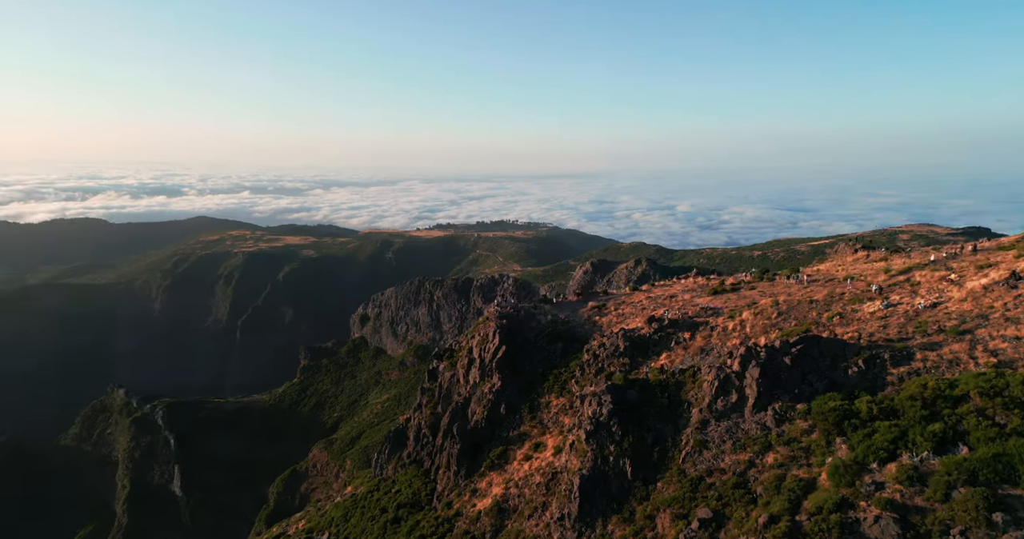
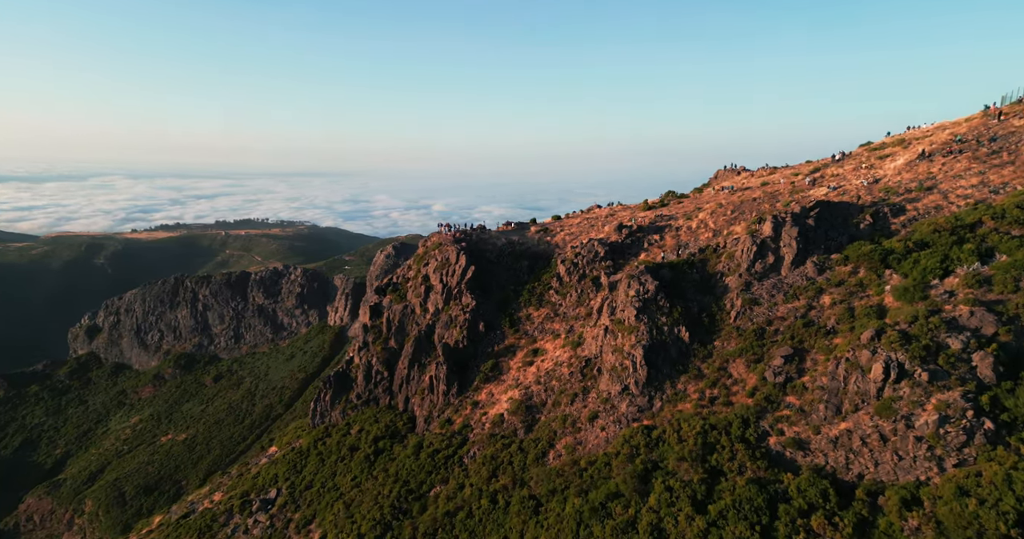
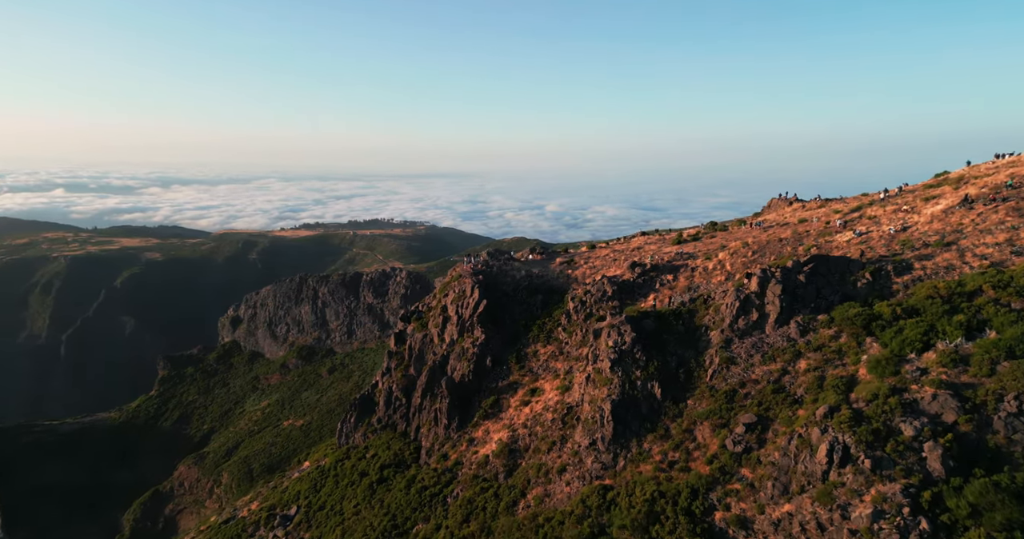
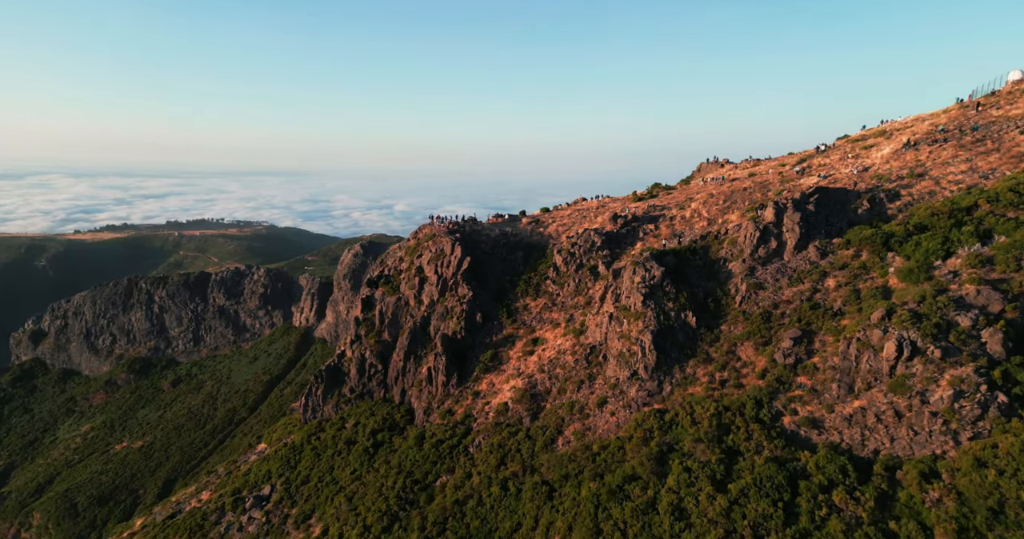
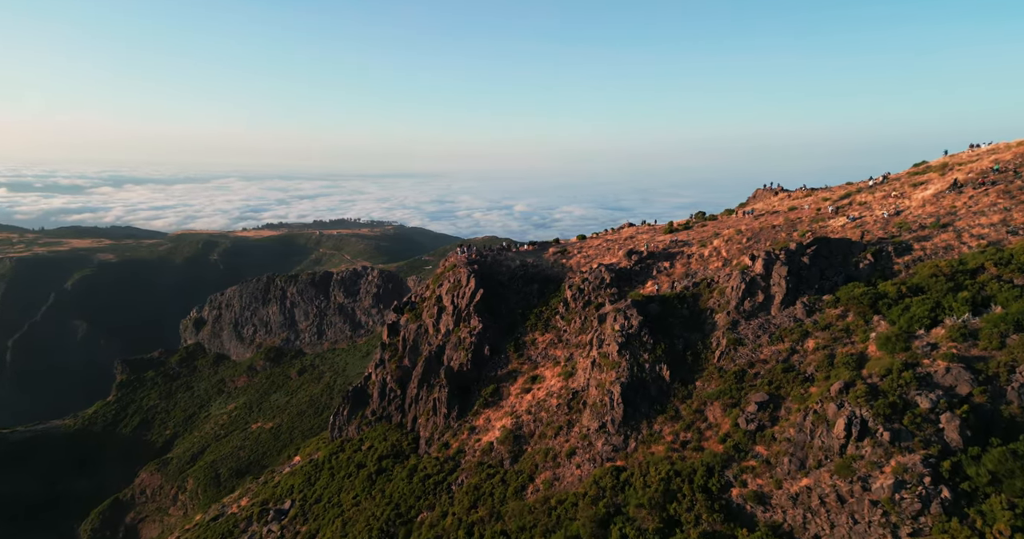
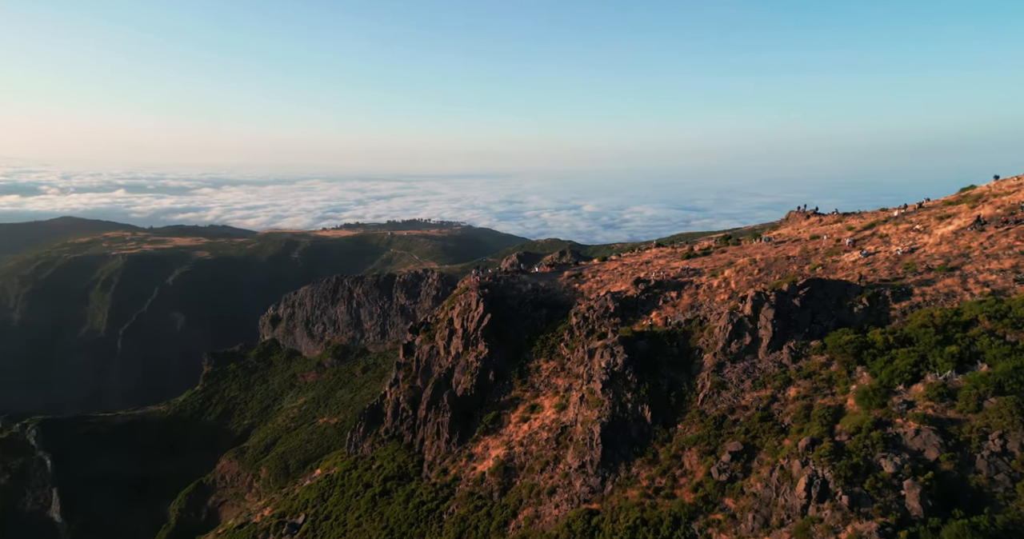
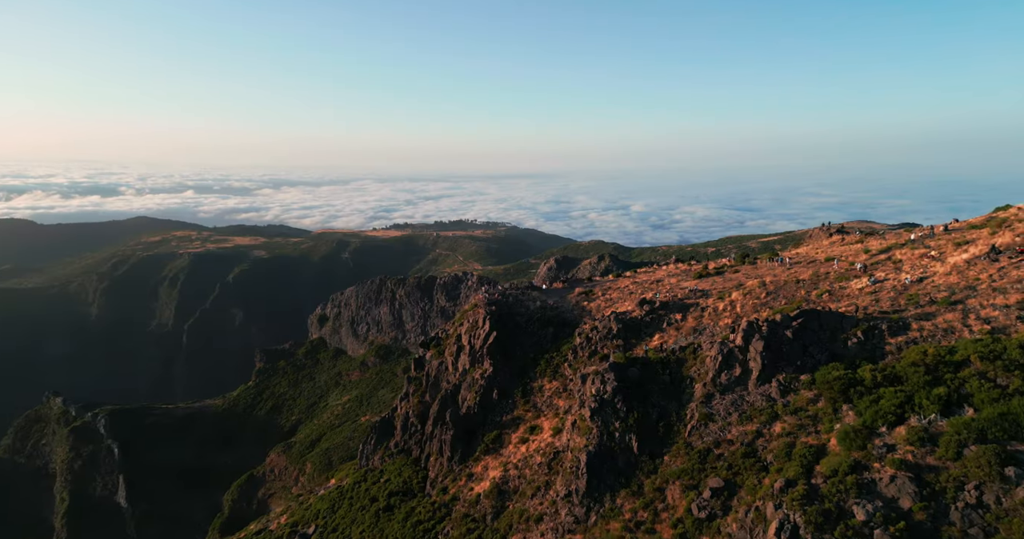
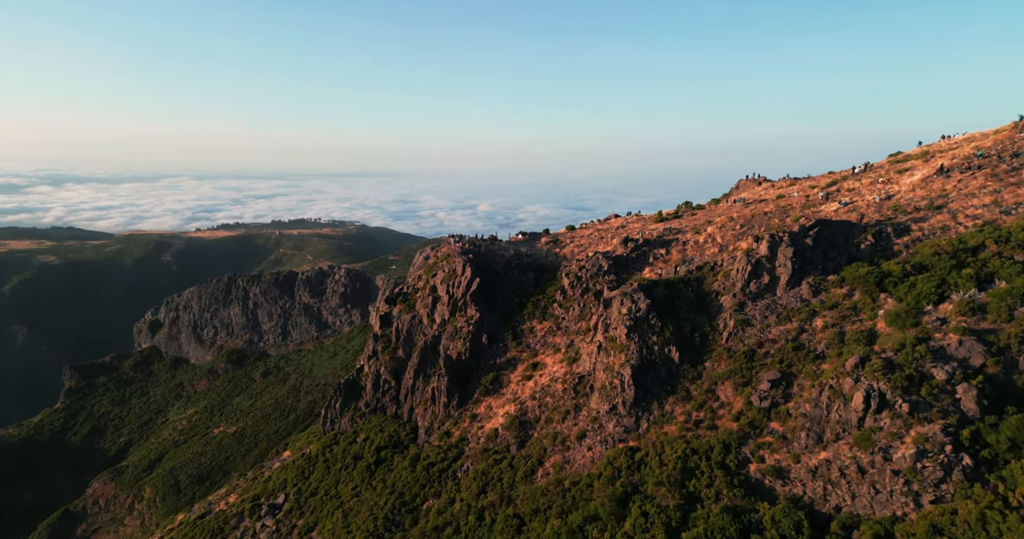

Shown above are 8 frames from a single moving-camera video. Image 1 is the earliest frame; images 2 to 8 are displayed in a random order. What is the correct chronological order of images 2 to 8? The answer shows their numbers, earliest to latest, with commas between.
7, 6, 3, 5, 8, 2, 4
